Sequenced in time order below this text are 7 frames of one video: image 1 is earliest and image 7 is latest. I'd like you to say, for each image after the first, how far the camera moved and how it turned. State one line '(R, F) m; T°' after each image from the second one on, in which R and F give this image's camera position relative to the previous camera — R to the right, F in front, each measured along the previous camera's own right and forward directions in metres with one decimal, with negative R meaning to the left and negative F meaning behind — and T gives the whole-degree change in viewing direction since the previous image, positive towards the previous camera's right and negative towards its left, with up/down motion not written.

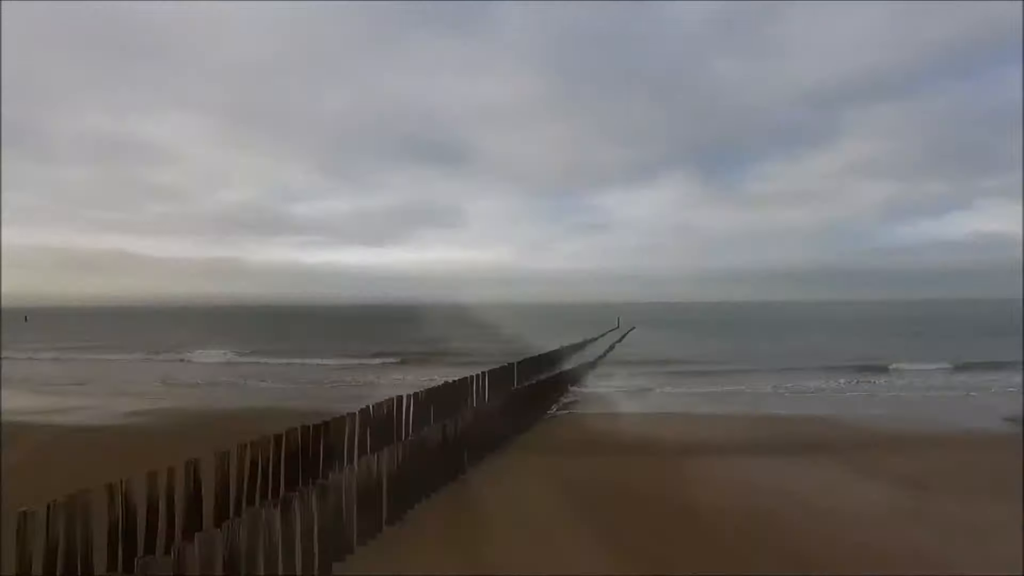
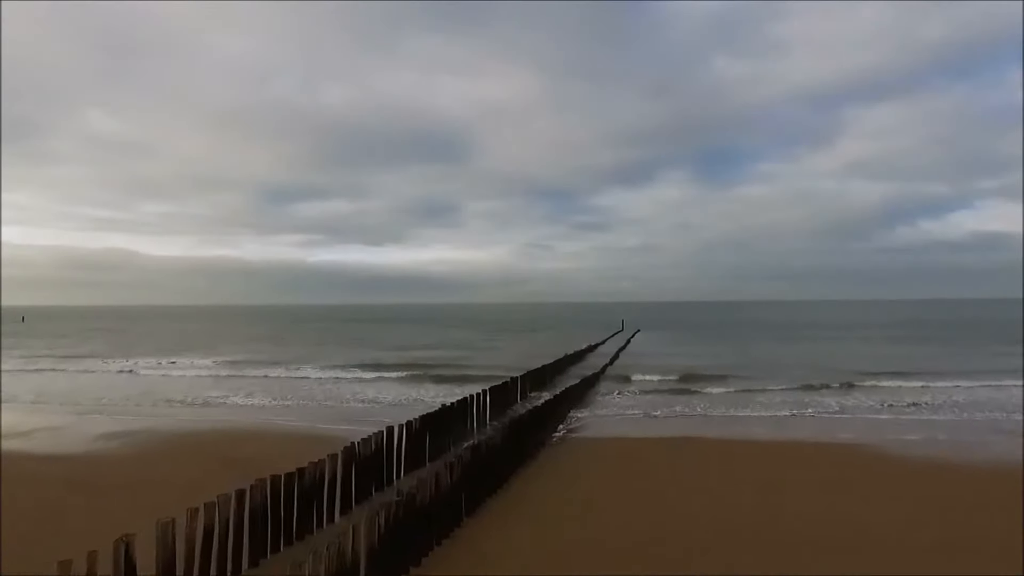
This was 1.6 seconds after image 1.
(0.0, +1.0) m; 0°
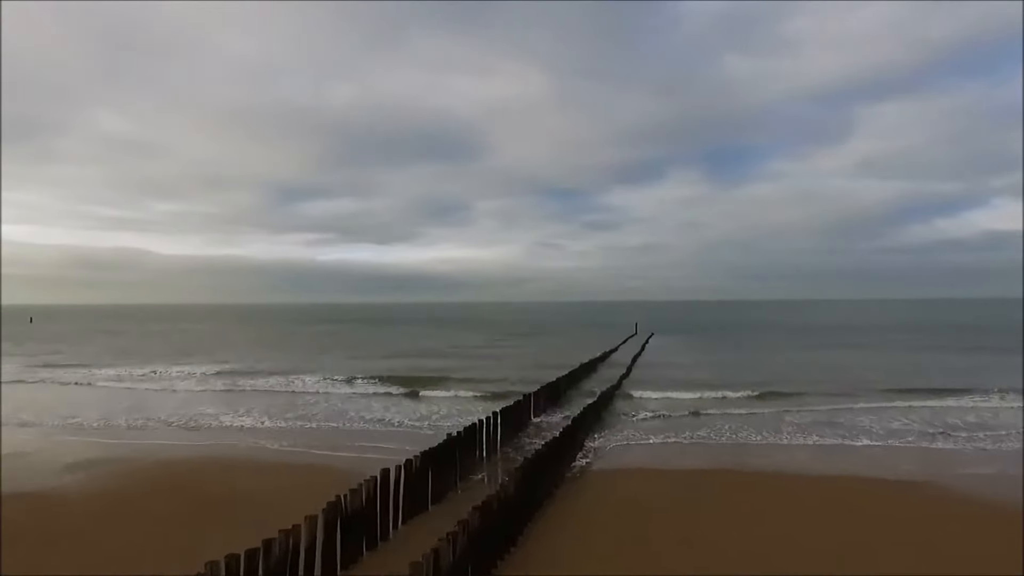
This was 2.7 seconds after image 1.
(-0.1, +1.3) m; -1°
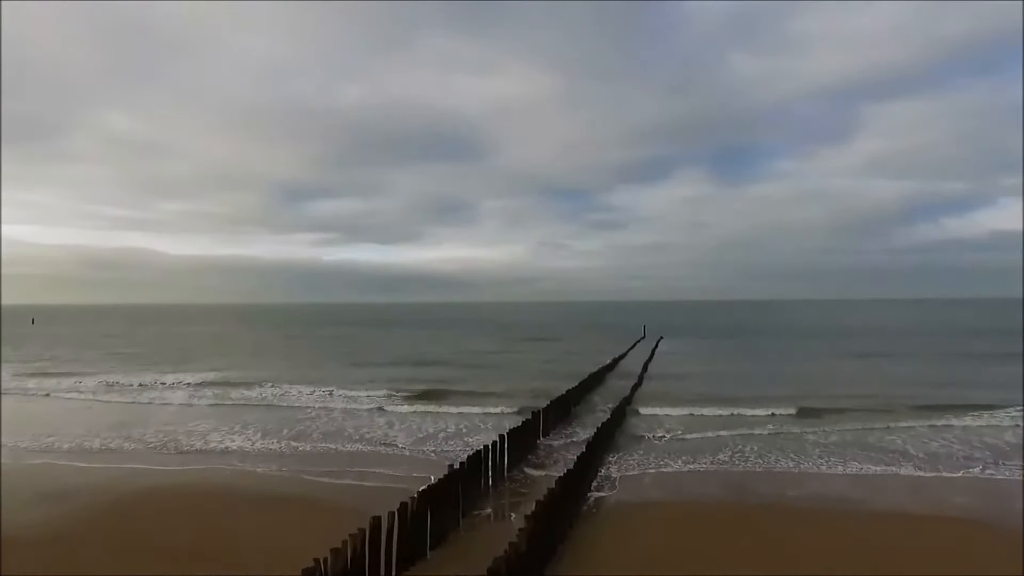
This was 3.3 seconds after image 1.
(0.0, +1.0) m; 0°
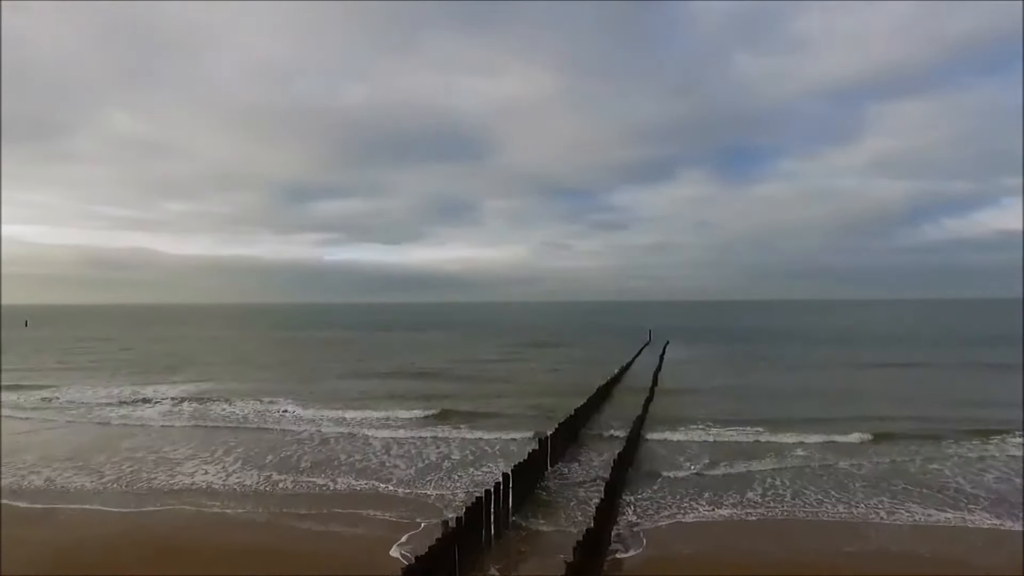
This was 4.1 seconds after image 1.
(0.0, +1.6) m; 0°
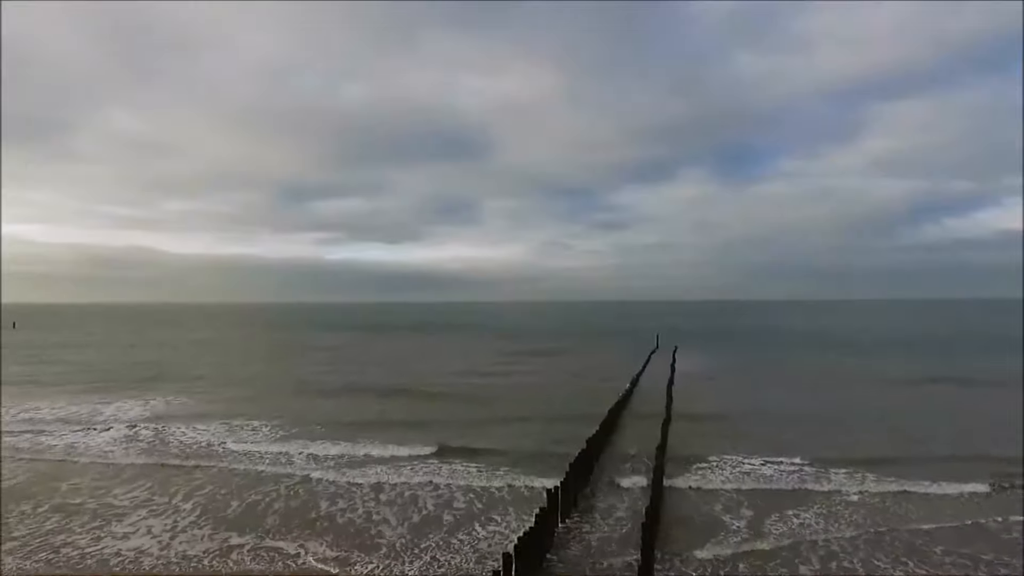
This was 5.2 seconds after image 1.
(-0.1, +2.3) m; 0°
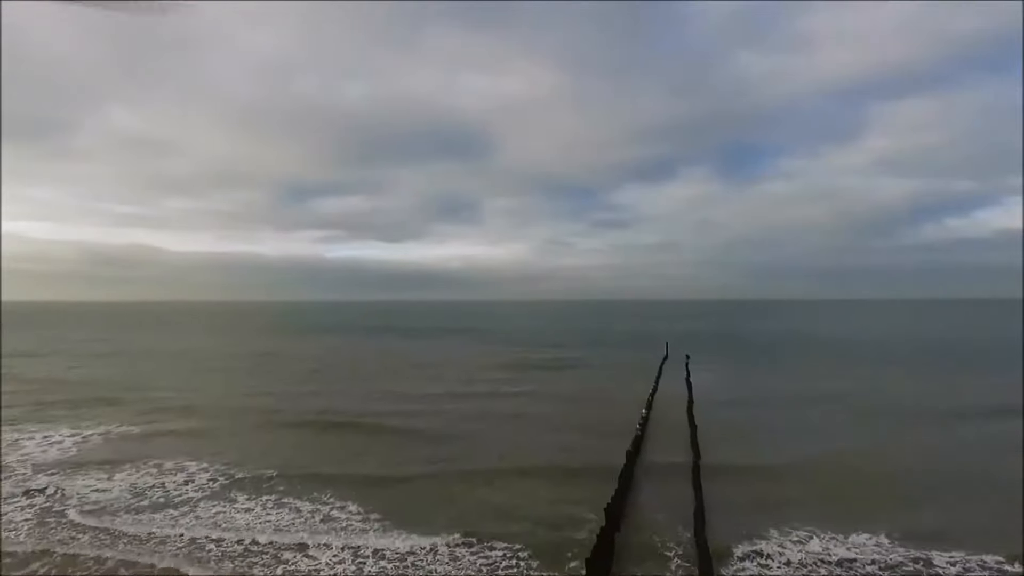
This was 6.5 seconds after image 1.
(0.0, +3.5) m; 0°
